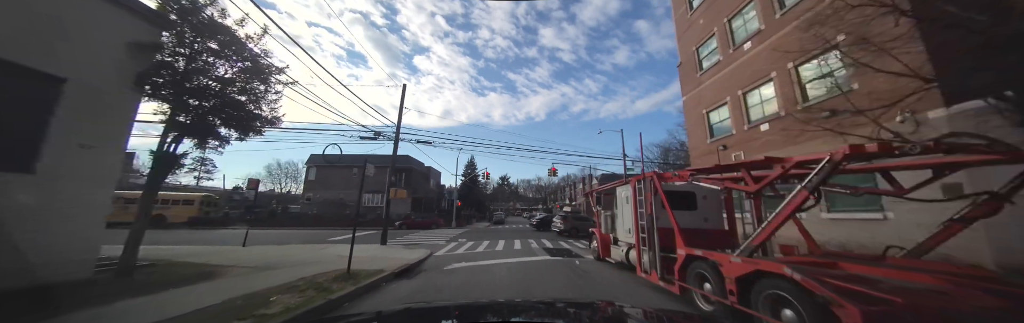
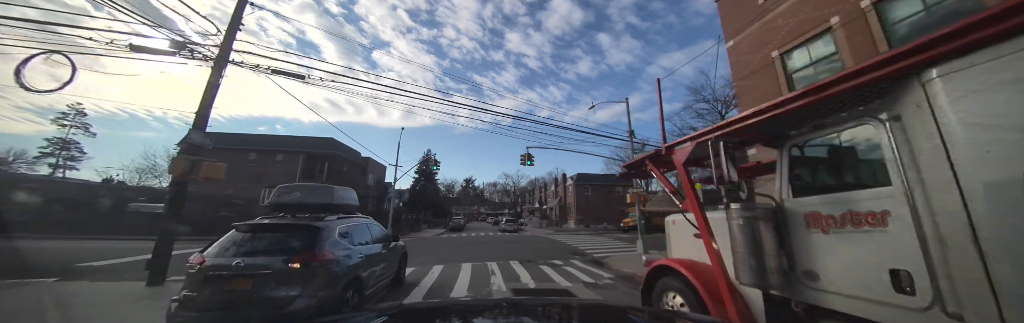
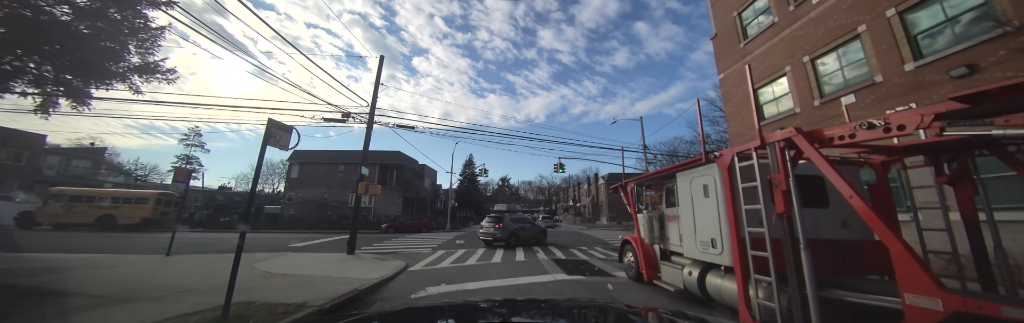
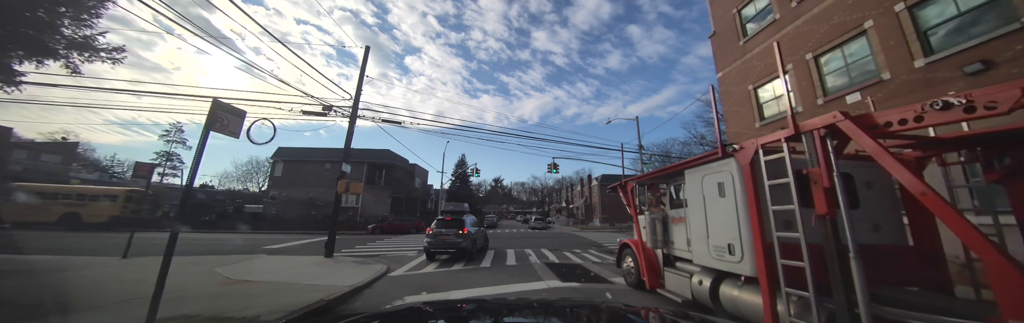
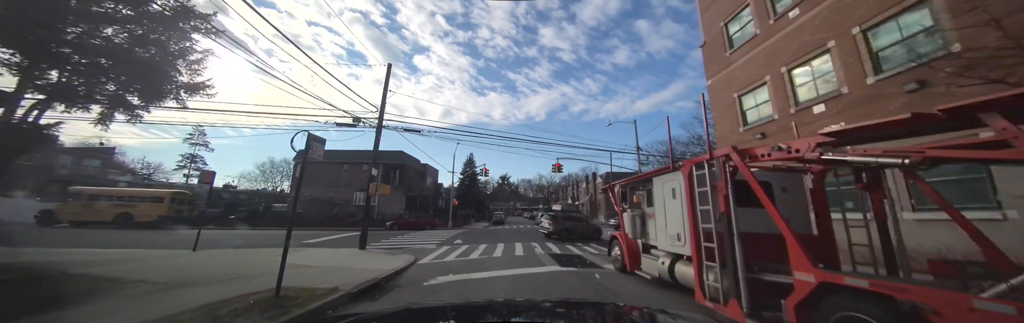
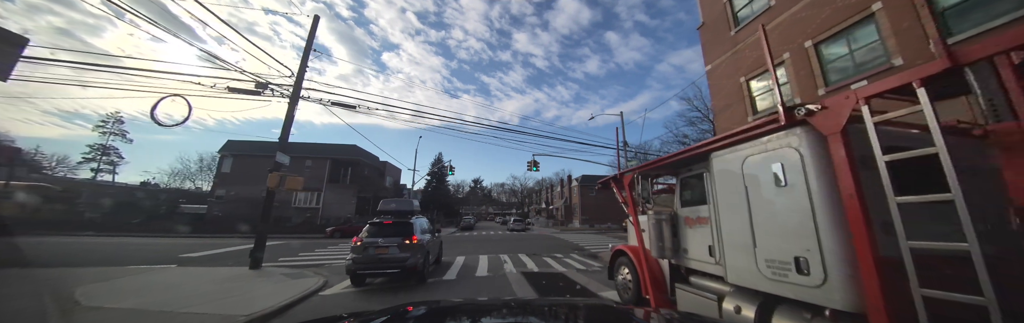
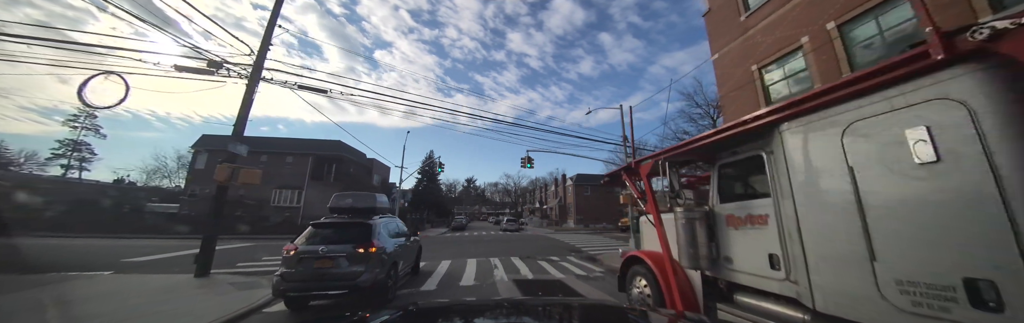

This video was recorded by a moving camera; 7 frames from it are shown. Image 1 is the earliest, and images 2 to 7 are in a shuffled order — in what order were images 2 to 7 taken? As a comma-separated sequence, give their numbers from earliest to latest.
5, 3, 4, 6, 7, 2
